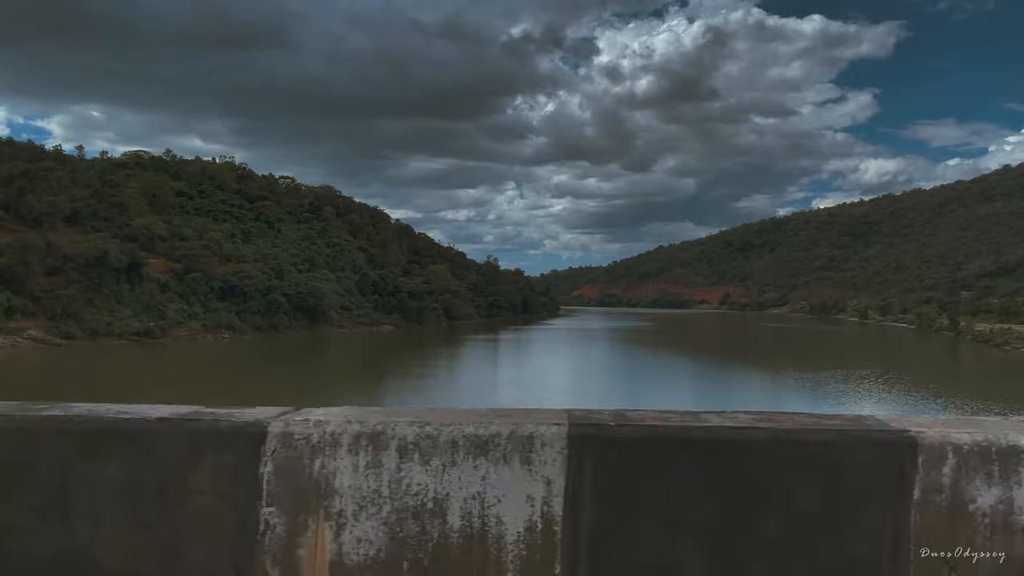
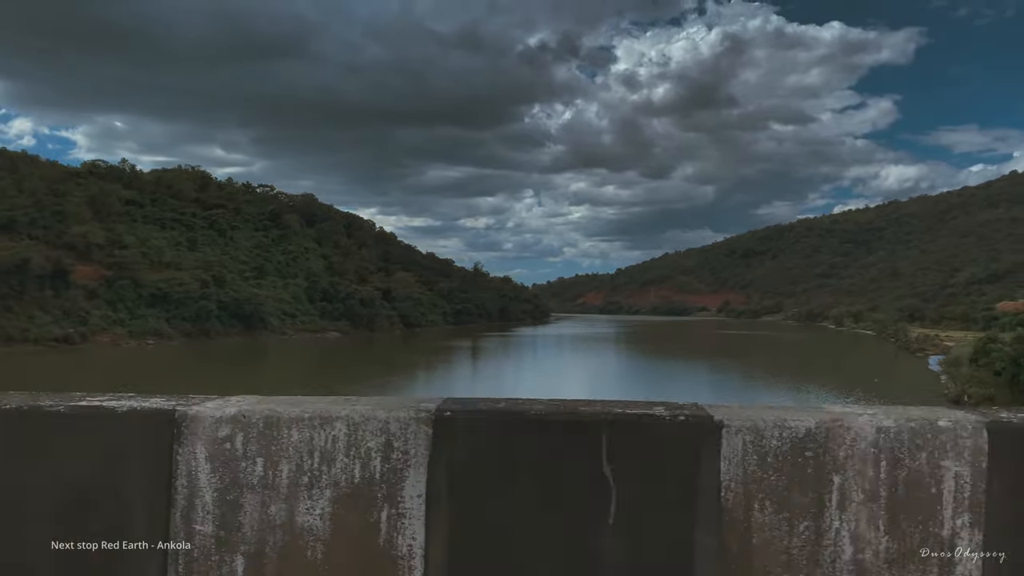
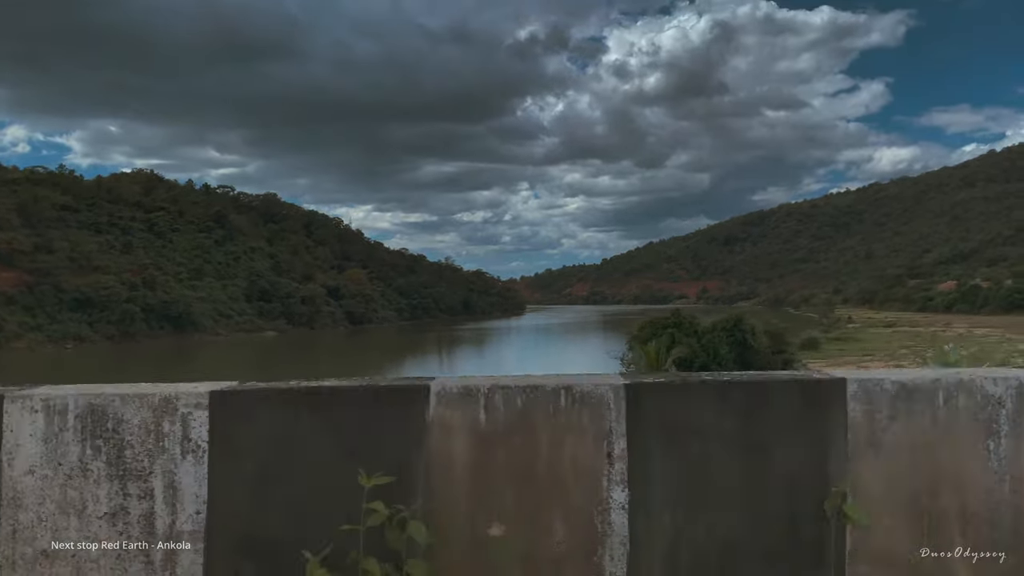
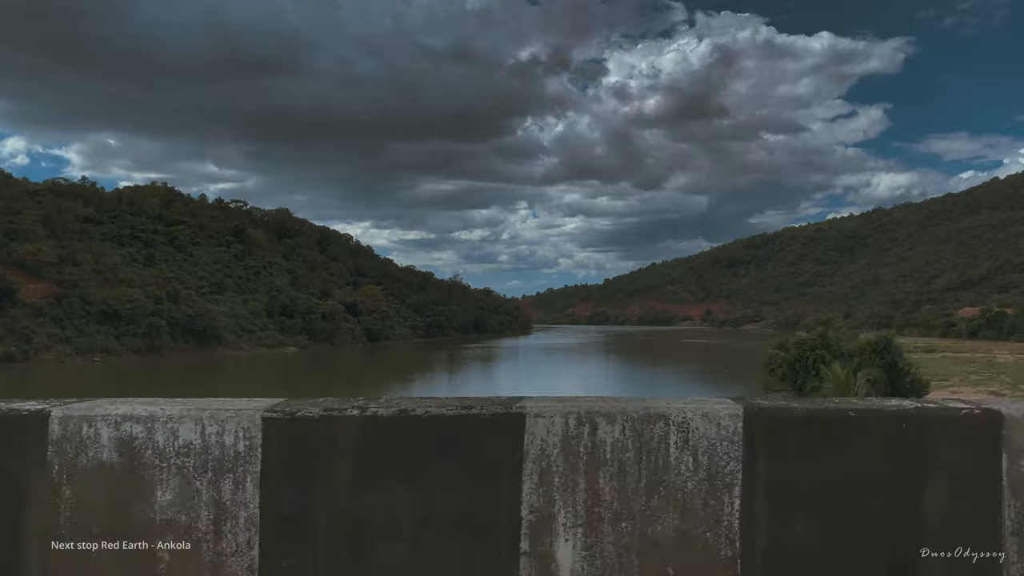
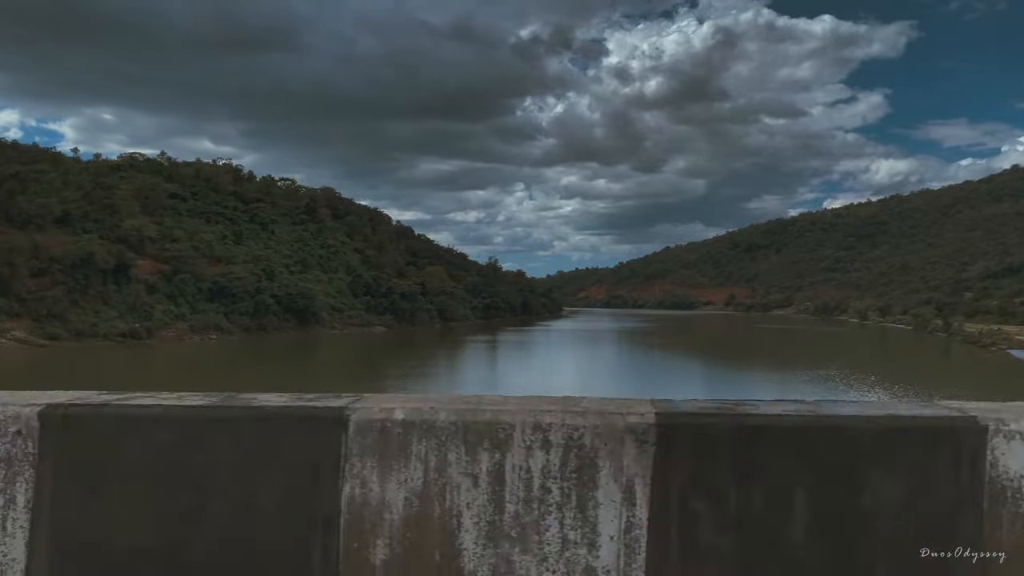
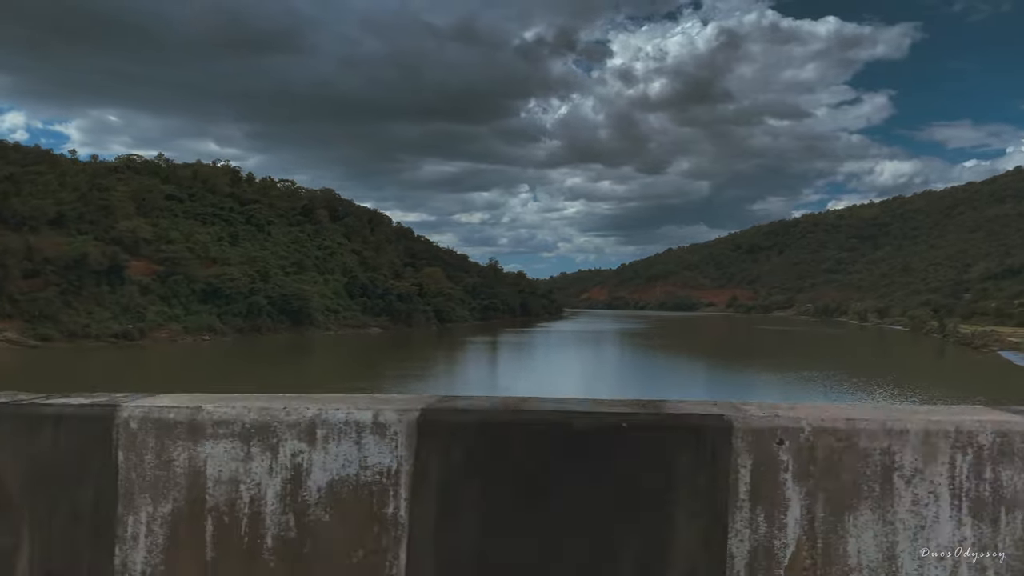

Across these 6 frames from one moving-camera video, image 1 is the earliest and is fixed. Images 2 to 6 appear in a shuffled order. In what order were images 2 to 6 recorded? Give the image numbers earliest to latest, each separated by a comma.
5, 6, 2, 4, 3
